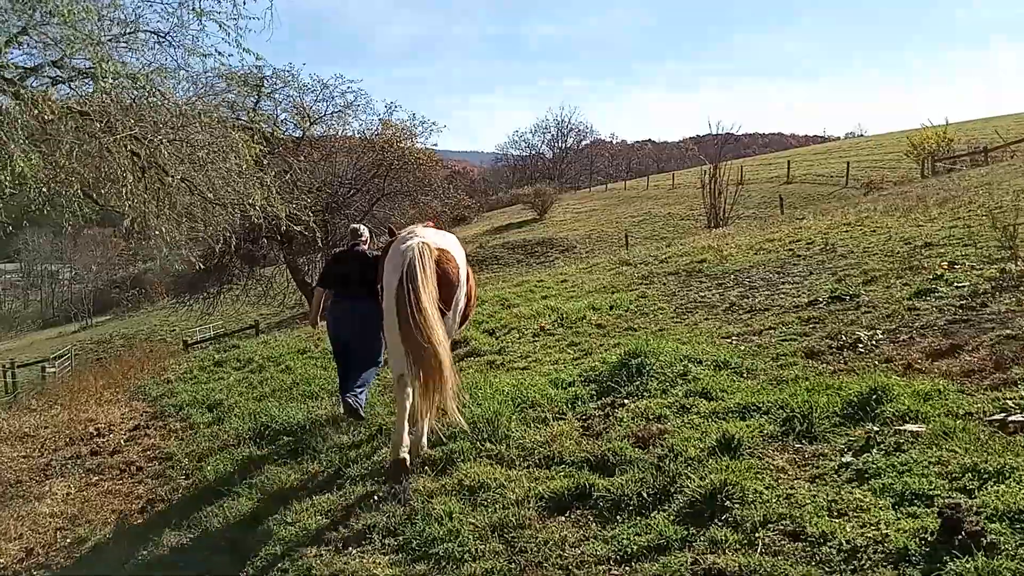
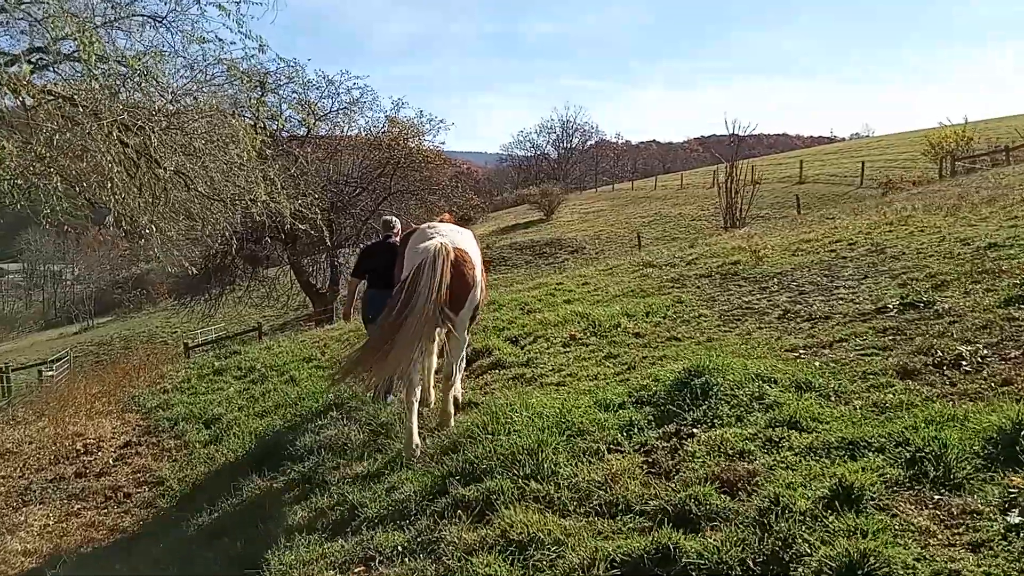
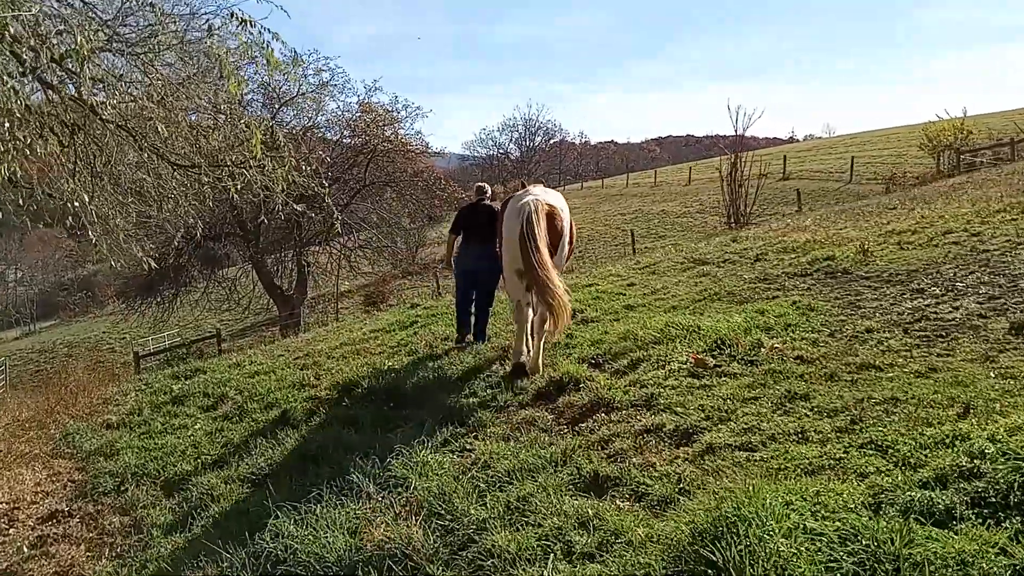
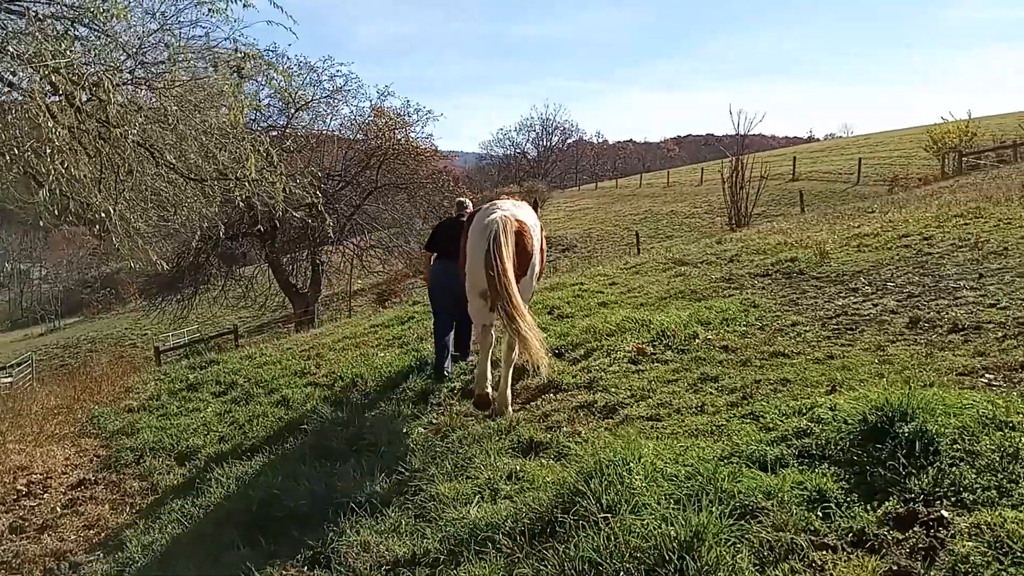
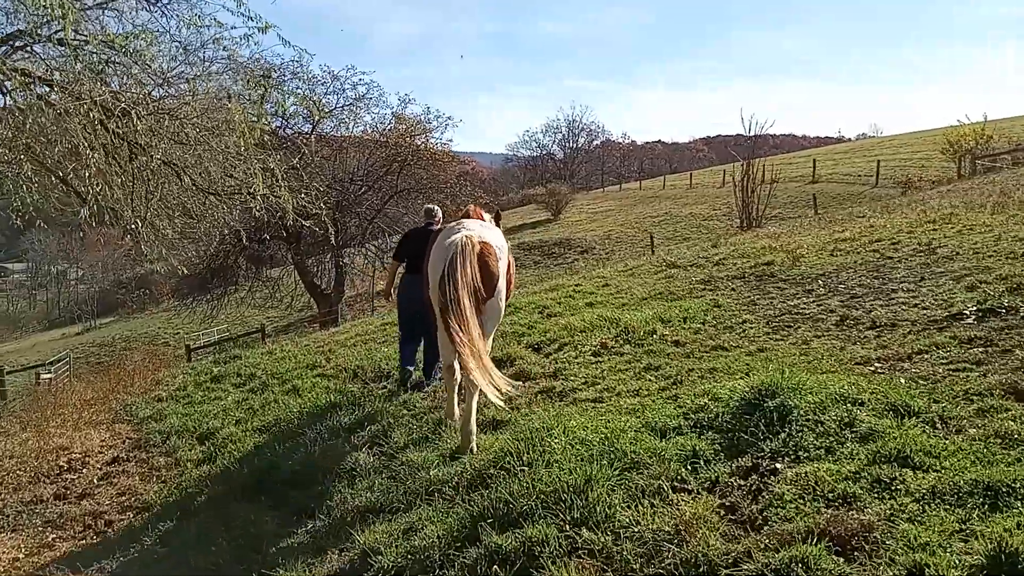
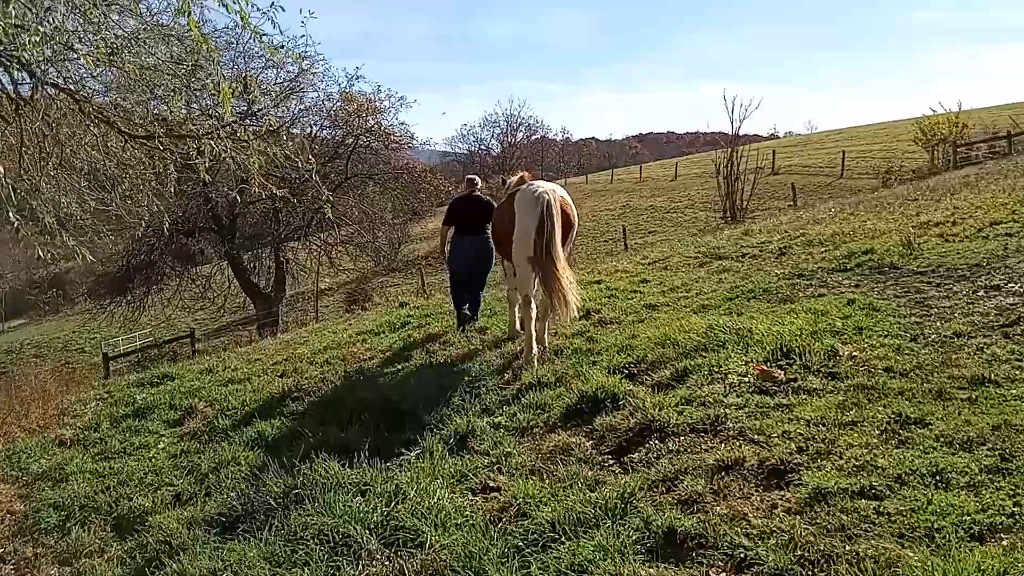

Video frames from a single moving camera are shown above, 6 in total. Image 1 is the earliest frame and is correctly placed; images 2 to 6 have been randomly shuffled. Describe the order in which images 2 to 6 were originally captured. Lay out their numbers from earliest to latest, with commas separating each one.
2, 5, 4, 3, 6
